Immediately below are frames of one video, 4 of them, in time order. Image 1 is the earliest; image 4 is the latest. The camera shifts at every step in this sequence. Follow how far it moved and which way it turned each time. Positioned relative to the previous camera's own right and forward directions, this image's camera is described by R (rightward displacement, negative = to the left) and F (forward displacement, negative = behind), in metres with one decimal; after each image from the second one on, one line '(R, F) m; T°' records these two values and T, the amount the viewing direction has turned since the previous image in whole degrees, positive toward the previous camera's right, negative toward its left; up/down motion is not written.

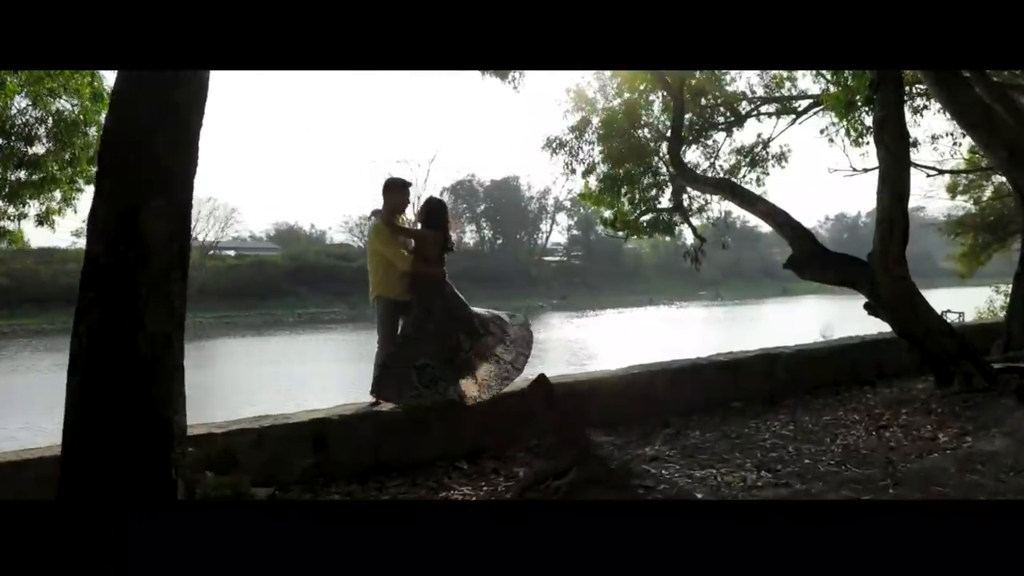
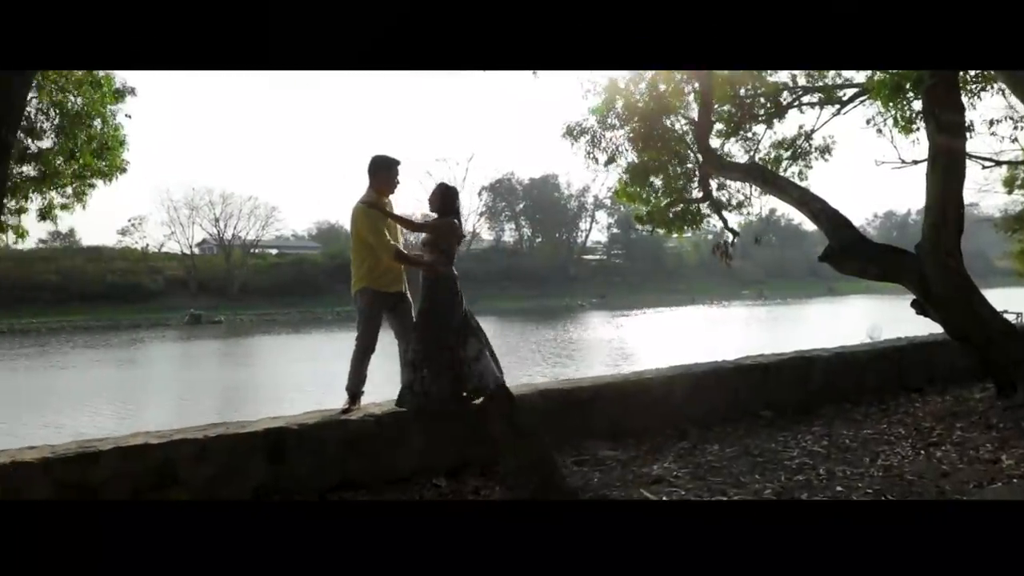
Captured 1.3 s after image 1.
(+0.3, +0.5) m; -3°
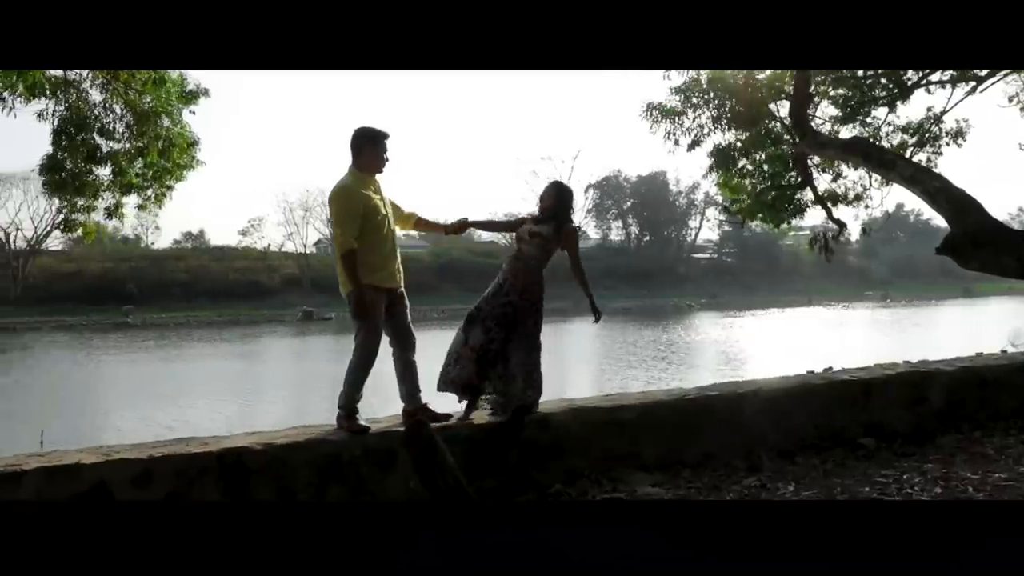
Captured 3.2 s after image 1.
(+0.4, +0.8) m; -8°
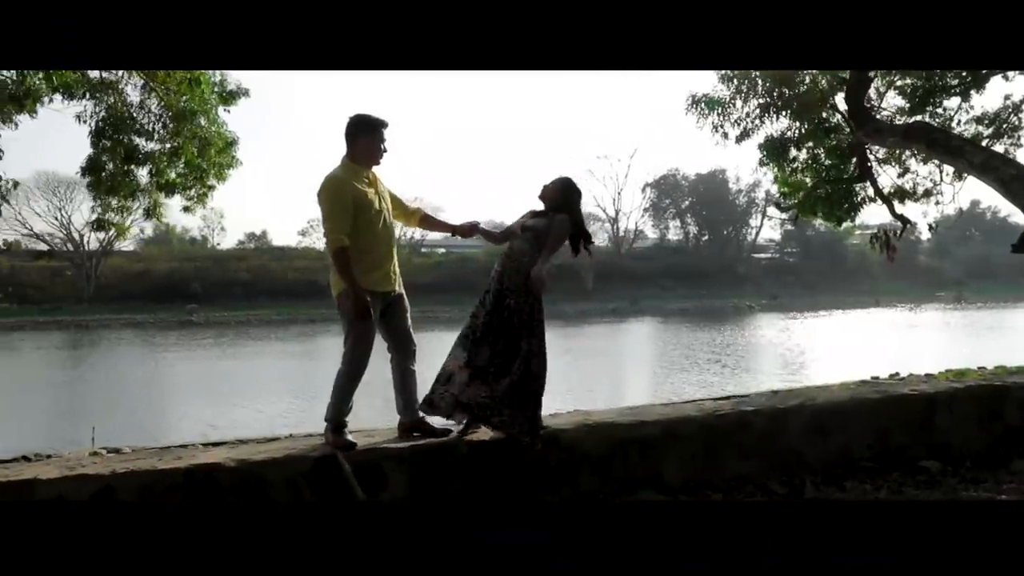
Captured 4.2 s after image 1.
(+0.2, +0.4) m; -4°
